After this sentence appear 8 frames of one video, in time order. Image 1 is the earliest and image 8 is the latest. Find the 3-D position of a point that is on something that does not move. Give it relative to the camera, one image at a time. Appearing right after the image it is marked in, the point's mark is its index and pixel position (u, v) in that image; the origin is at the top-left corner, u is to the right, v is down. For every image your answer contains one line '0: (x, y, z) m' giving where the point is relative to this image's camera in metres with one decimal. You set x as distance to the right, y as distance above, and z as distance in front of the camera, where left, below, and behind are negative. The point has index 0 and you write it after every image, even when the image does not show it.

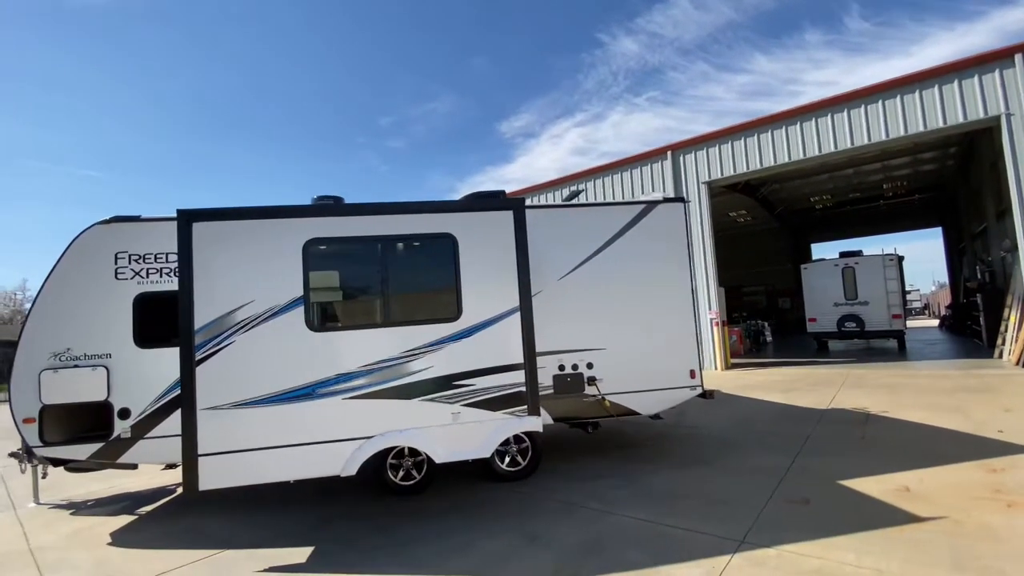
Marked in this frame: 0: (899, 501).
0: (+3.5, -2.0, +4.4) m
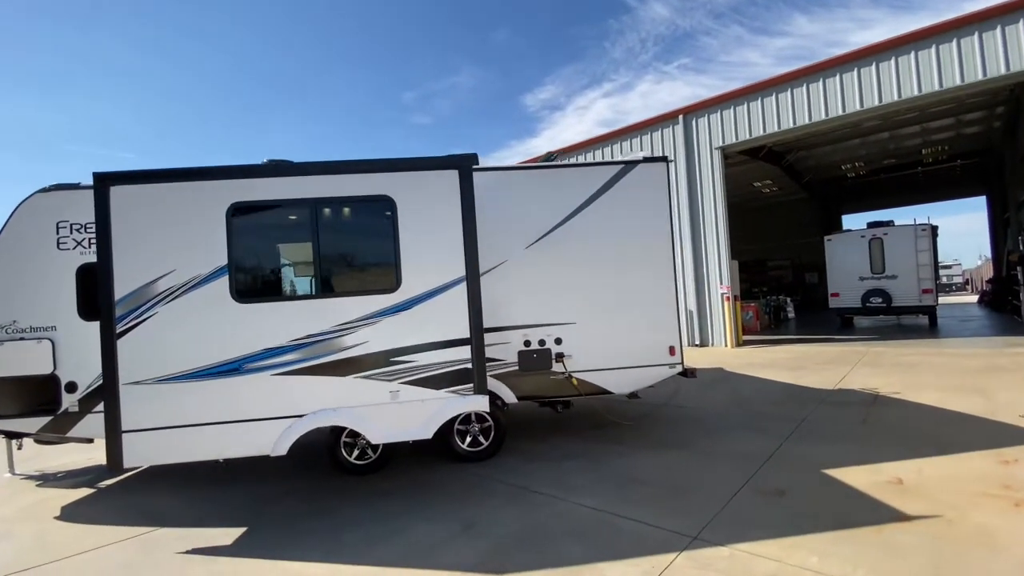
0: (+3.0, -1.7, +3.9) m
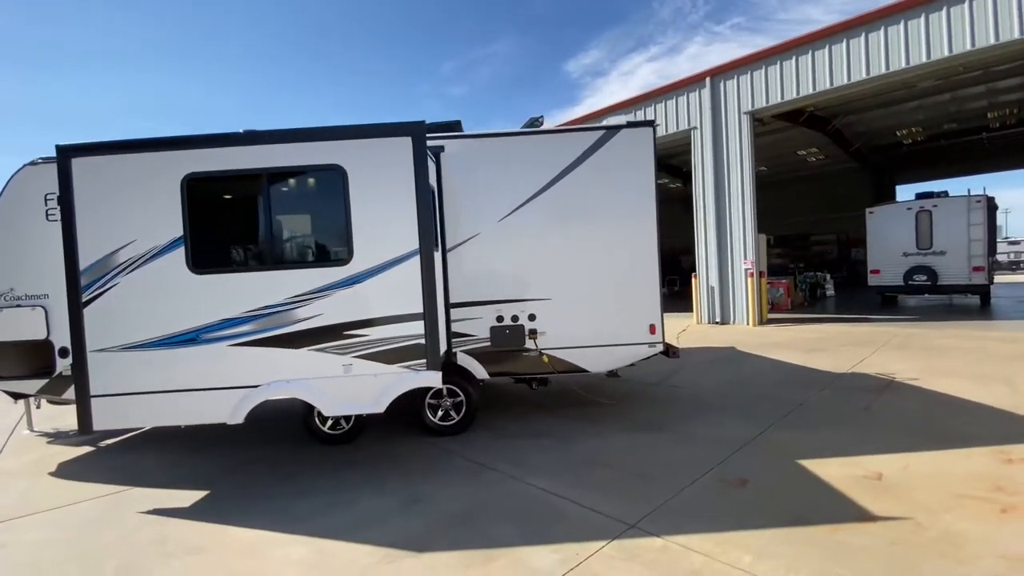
0: (+2.6, -1.5, +3.6) m
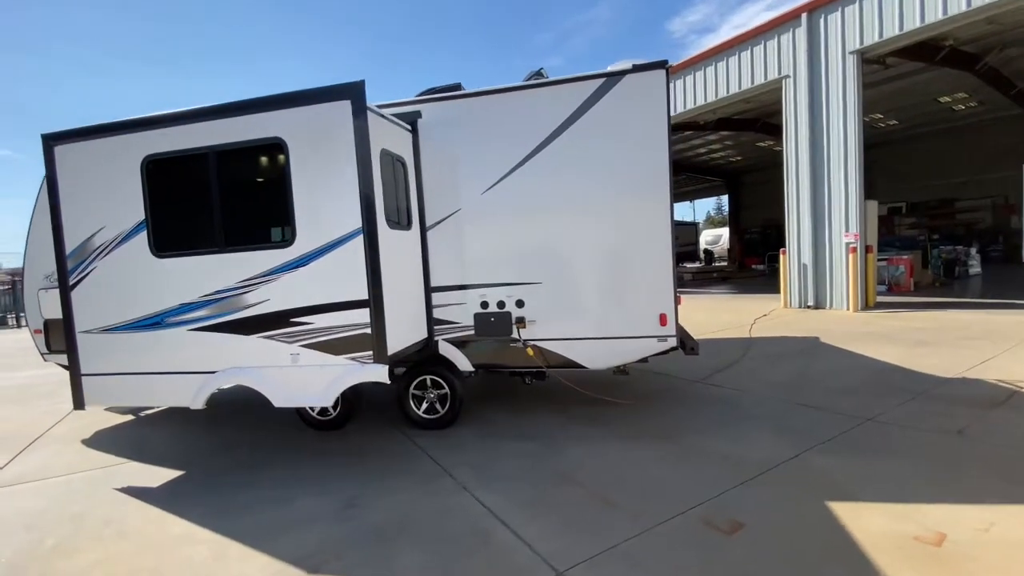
0: (+2.1, -1.4, +2.5) m
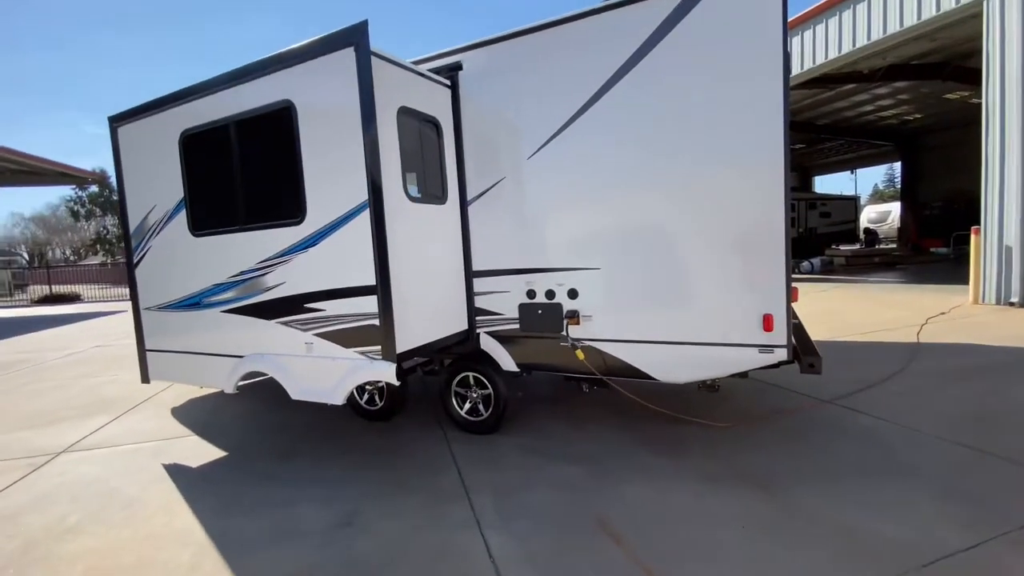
0: (+1.9, -1.5, +1.3) m
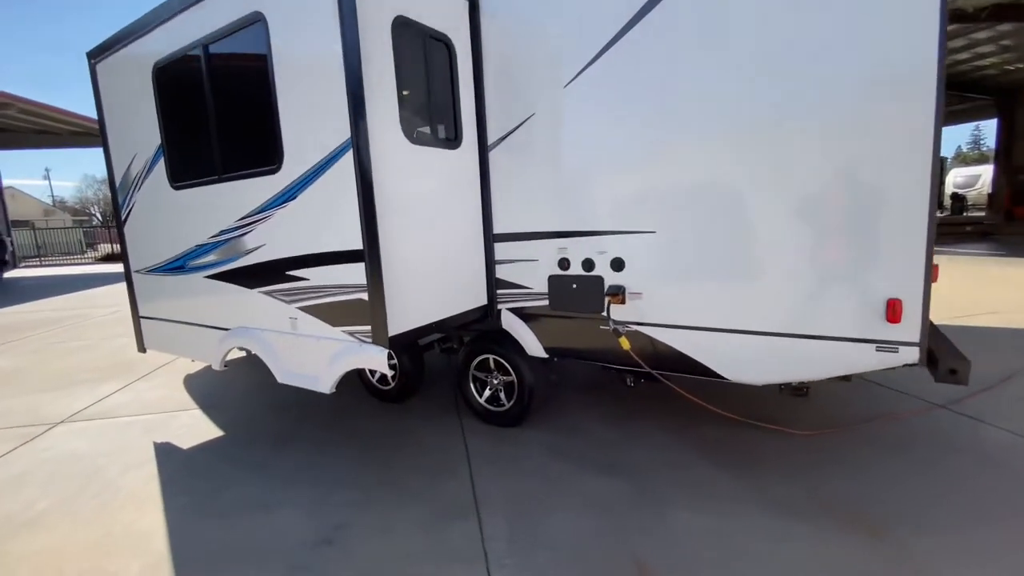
0: (+1.8, -1.5, +0.5) m
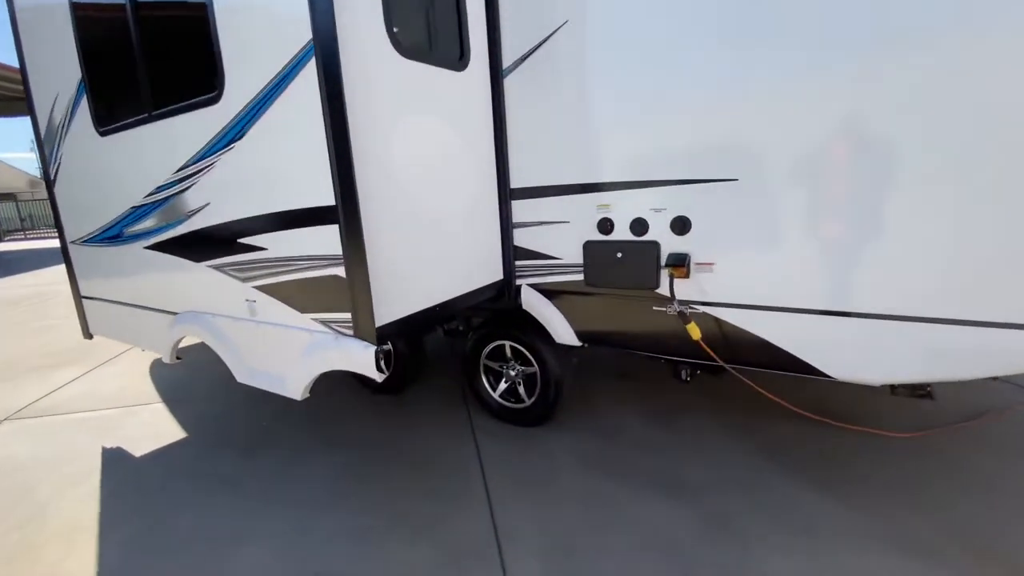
0: (+1.9, -1.5, -0.1) m
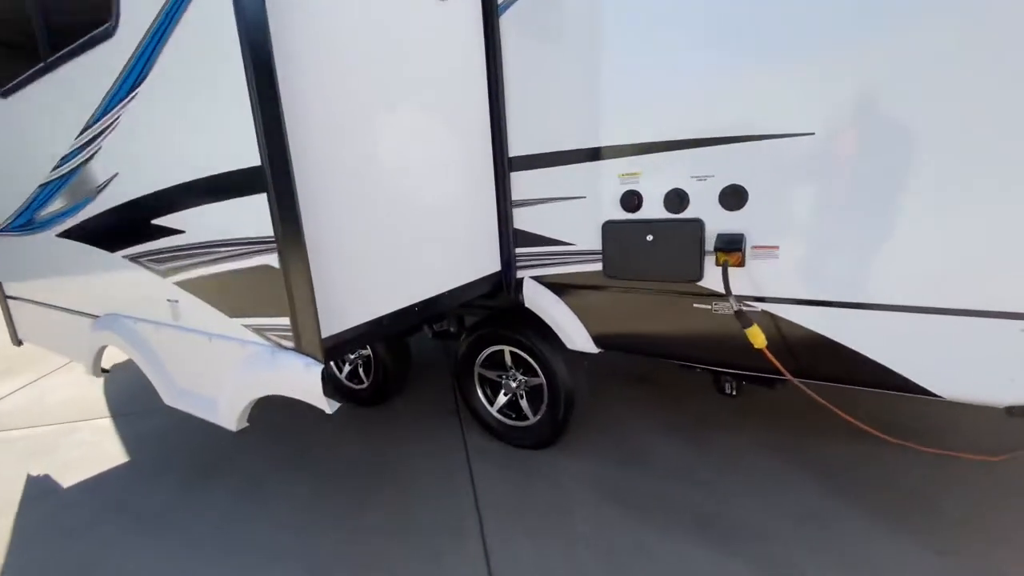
0: (+1.9, -1.5, -0.6) m
